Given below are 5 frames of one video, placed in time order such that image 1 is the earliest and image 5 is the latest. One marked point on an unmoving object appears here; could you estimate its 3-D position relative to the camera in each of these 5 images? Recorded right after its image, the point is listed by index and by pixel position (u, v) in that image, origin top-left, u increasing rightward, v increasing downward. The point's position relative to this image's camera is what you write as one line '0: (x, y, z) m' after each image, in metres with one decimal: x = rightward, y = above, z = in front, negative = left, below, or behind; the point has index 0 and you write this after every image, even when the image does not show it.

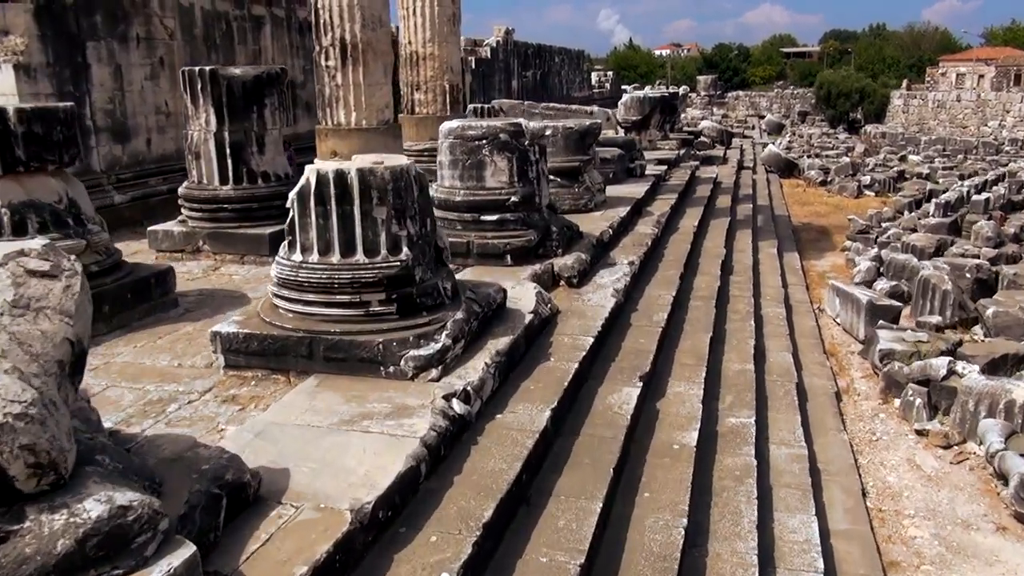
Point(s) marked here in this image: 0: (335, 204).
0: (-0.7, +0.3, +3.3) m
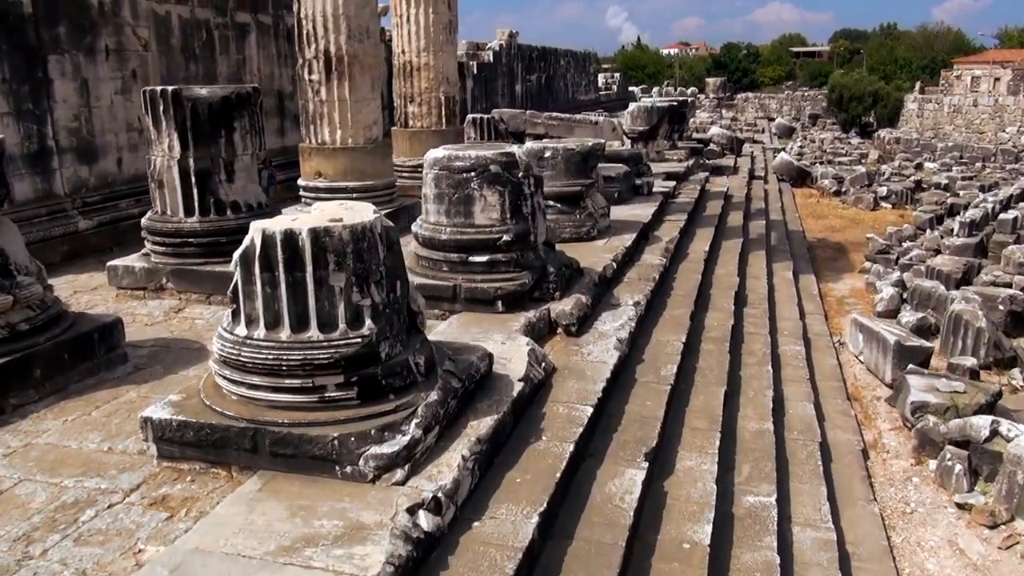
0: (-0.8, +0.1, +2.8) m
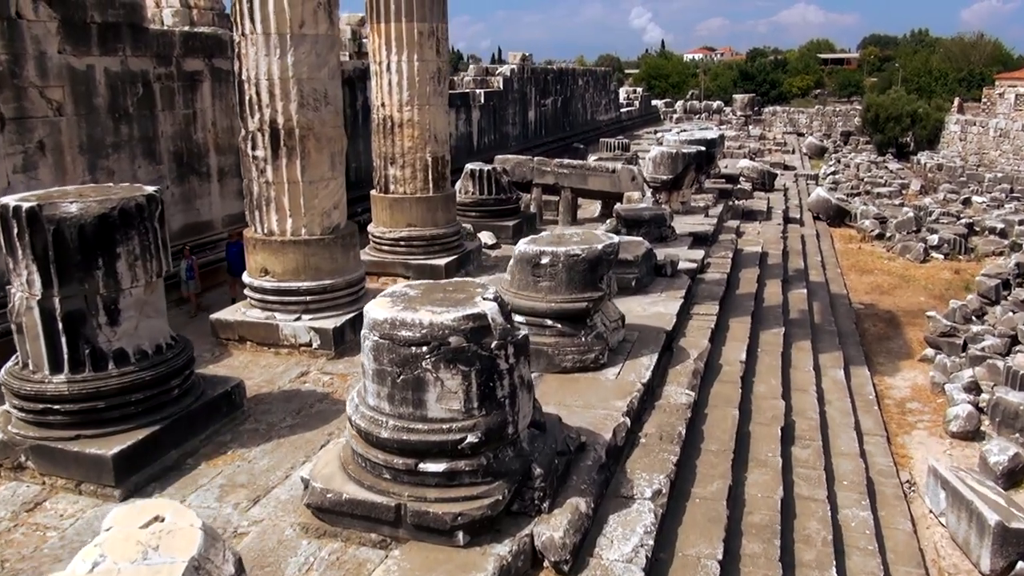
0: (-0.9, -0.8, +1.5) m
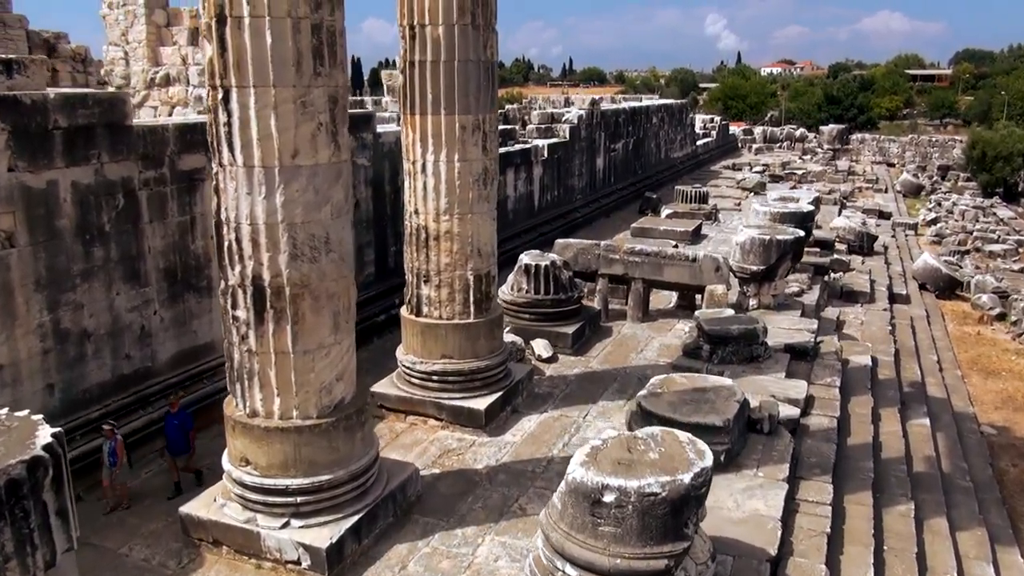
0: (-1.0, -1.8, +0.1) m
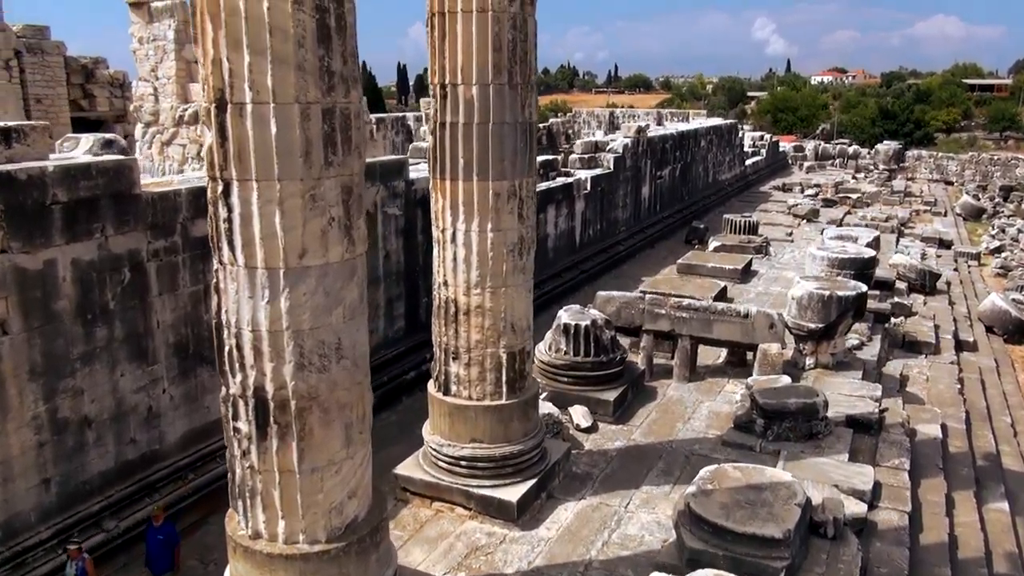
0: (-1.1, -2.3, -0.4) m
